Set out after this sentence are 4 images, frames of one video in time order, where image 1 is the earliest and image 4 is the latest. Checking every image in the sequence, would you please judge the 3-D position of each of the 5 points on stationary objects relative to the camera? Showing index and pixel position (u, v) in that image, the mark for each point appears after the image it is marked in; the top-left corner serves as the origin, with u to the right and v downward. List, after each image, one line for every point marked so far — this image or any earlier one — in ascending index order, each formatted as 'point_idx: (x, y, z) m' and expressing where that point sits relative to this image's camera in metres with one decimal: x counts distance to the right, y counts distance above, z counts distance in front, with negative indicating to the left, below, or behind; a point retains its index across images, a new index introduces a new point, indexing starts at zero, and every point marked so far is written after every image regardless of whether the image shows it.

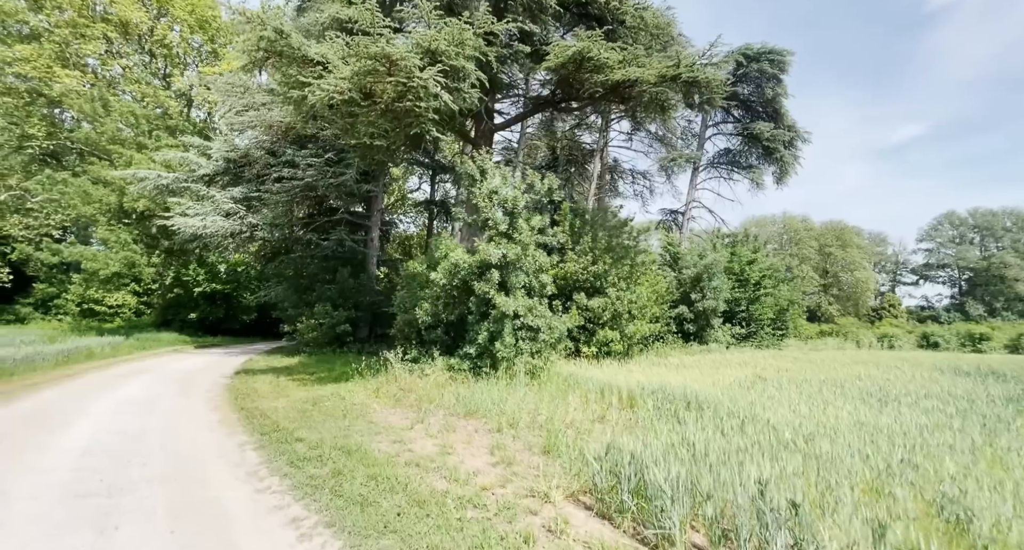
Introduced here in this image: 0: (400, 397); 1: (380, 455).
0: (-2.1, -2.4, +9.4) m
1: (-1.5, -2.1, +5.5) m
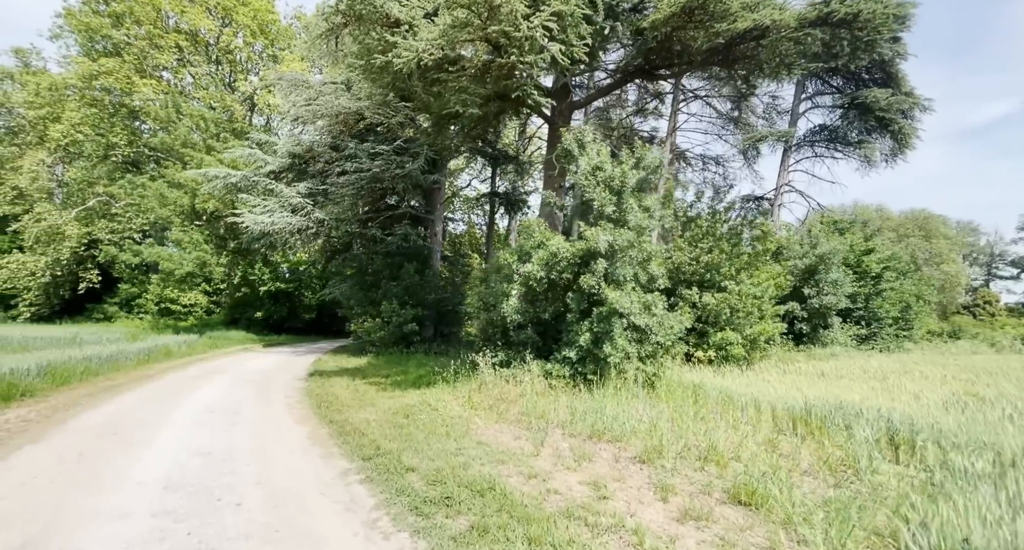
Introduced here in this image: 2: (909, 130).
0: (-0.2, -2.2, +8.1) m
1: (+0.1, -2.0, +4.2) m
2: (+15.1, +5.5, +18.5) m
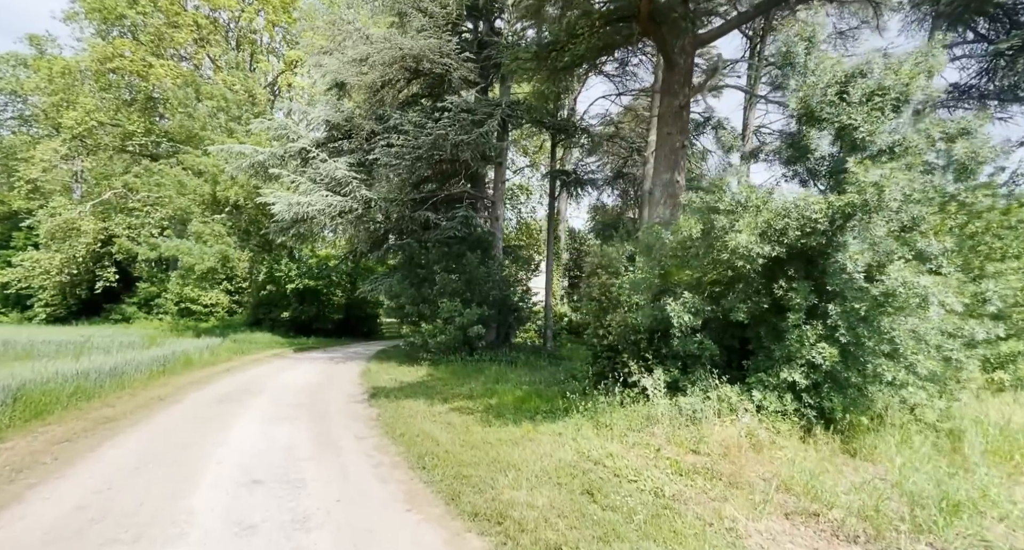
0: (+2.3, -2.0, +4.7) m
1: (+2.4, -1.7, +0.8) m
2: (+17.8, +5.9, +14.5) m
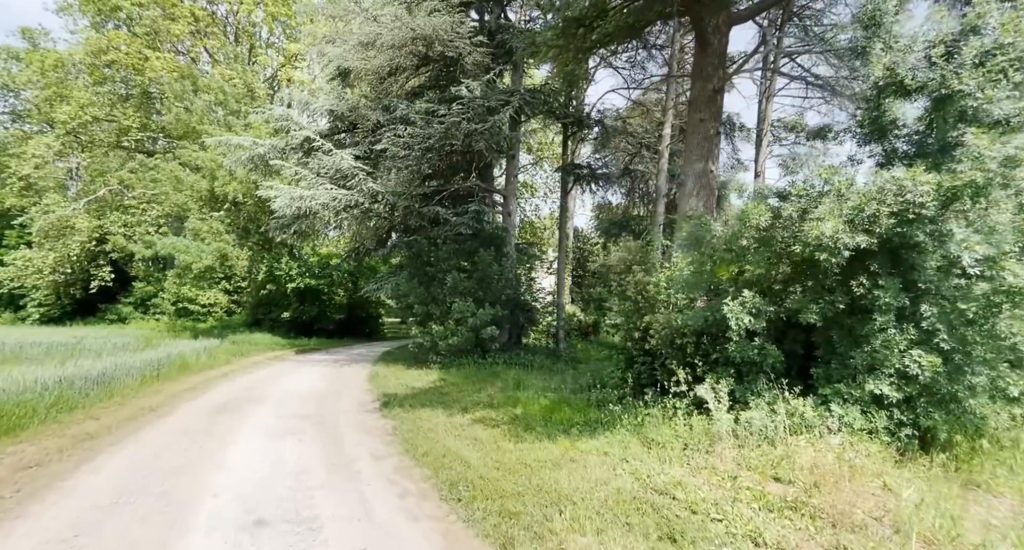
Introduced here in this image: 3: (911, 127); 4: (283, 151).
0: (+2.8, -1.9, +3.8) m
1: (+2.9, -1.7, -0.1) m
2: (+18.3, +6.0, +13.7) m
3: (+4.6, +1.7, +5.3) m
4: (-8.0, +4.4, +16.9) m
